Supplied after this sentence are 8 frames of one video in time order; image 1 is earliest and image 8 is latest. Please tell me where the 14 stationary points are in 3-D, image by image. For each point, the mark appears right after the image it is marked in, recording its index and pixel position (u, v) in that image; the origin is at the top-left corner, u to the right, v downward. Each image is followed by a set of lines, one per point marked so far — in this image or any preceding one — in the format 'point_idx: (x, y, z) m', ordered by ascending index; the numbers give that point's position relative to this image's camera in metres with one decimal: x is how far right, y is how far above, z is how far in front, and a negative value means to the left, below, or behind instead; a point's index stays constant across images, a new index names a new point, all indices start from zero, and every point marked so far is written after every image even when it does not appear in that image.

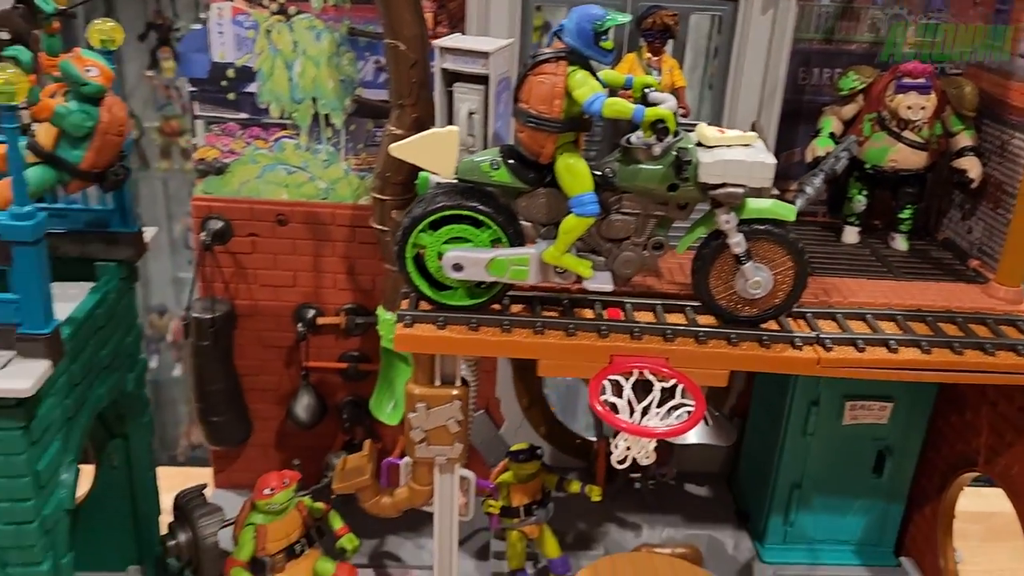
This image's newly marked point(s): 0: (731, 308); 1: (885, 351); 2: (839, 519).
0: (+0.5, 0.0, +2.1) m
1: (+0.9, -0.1, +2.1) m
2: (+1.1, -0.8, +2.8) m
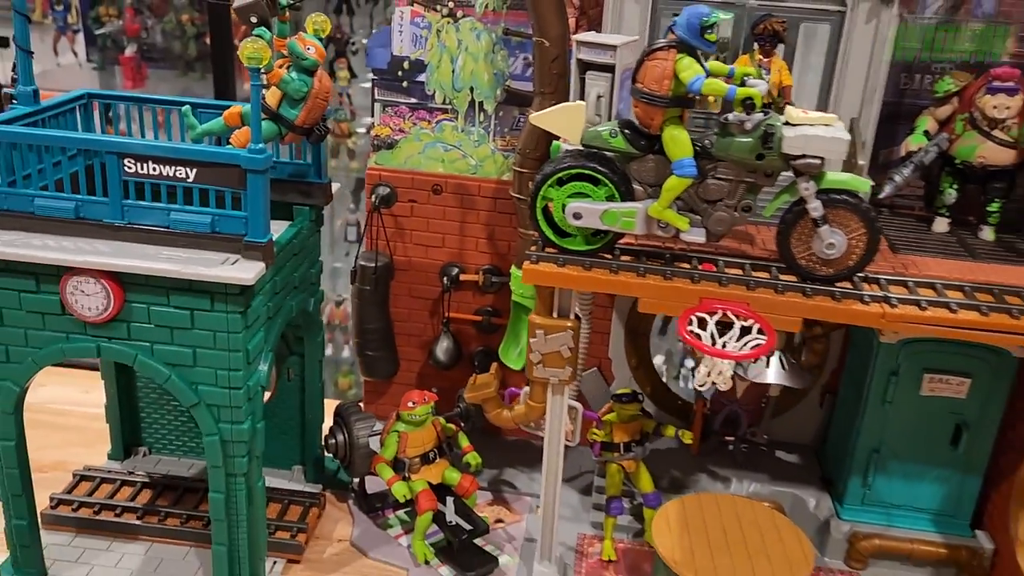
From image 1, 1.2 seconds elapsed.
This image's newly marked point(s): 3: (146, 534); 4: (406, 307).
0: (+0.9, +0.1, +2.4) m
1: (+1.2, -0.1, +2.4) m
2: (+1.5, -0.7, +3.1) m
3: (-1.3, -0.9, +3.0) m
4: (-0.4, -0.1, +3.6) m
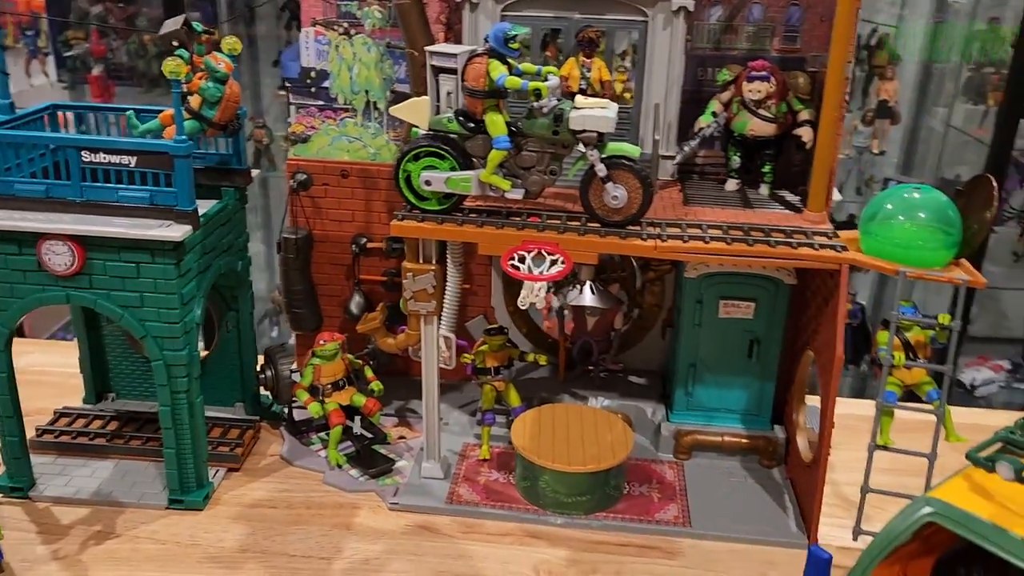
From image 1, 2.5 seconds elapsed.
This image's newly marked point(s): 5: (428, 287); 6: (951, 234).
0: (+0.4, +0.3, +3.2) m
1: (+0.7, +0.2, +3.2) m
2: (+1.0, -0.5, +3.9) m
3: (-1.8, -0.7, +3.8) m
4: (-1.0, +0.1, +4.4) m
5: (-0.3, 0.0, +3.4) m
6: (+1.6, +0.2, +3.1) m
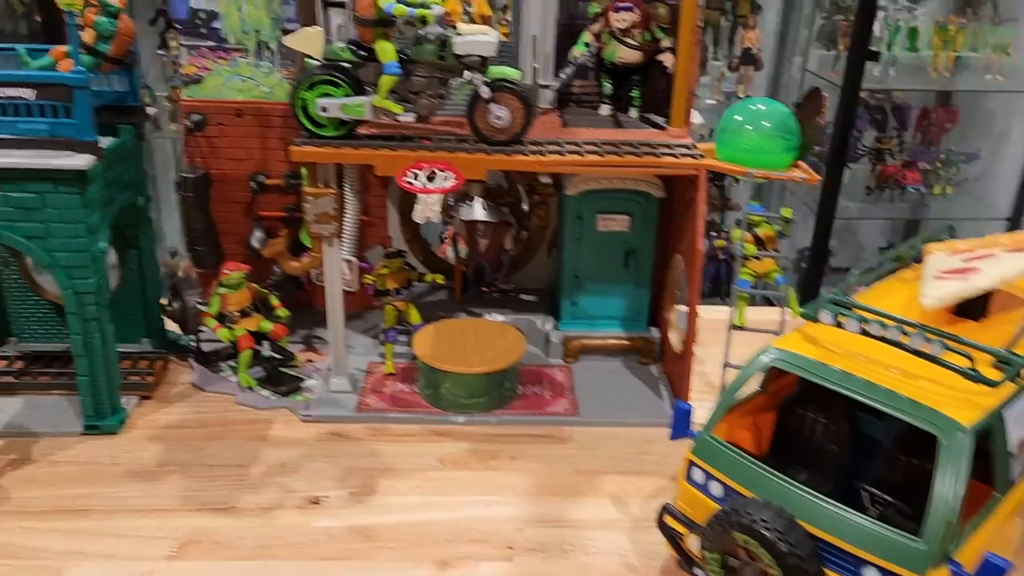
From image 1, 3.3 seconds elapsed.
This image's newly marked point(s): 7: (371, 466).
0: (-0.1, +0.6, +3.5) m
1: (+0.3, +0.5, +3.5) m
2: (+0.5, -0.1, +4.3) m
3: (-2.2, -0.5, +3.8) m
4: (-1.5, +0.4, +4.5) m
5: (-0.8, +0.3, +3.6) m
6: (+1.2, +0.6, +3.5) m
7: (-0.6, -0.7, +3.5) m
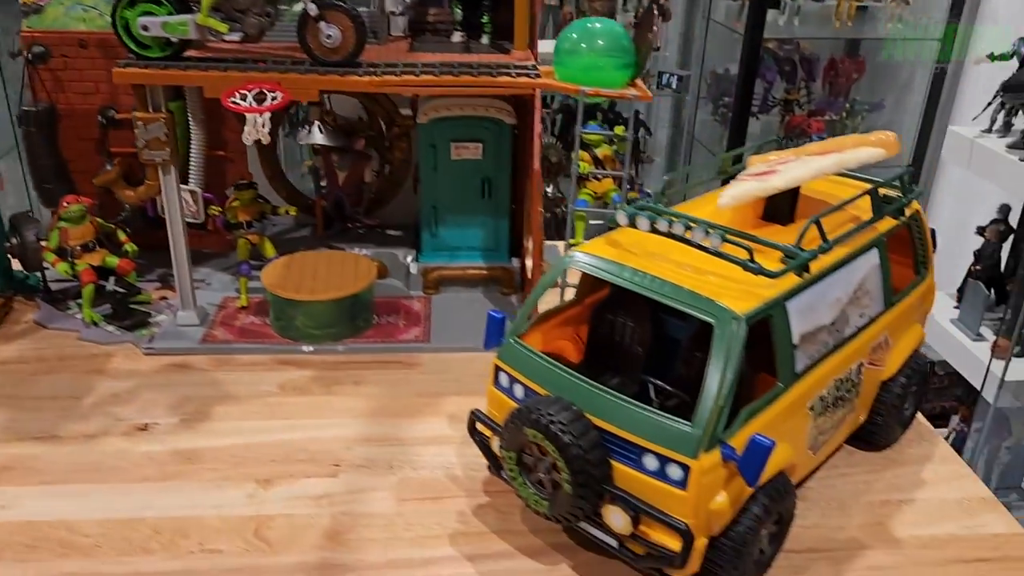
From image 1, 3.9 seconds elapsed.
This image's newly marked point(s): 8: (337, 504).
0: (-0.8, +1.0, +3.5) m
1: (-0.4, +0.9, +3.5) m
2: (-0.2, +0.3, +4.3) m
3: (-2.9, -0.2, +3.7) m
4: (-2.3, +0.7, +4.4) m
5: (-1.5, +0.6, +3.5) m
6: (+0.5, +1.0, +3.5) m
7: (-1.2, -0.4, +3.5) m
8: (-0.6, -0.7, +2.9) m
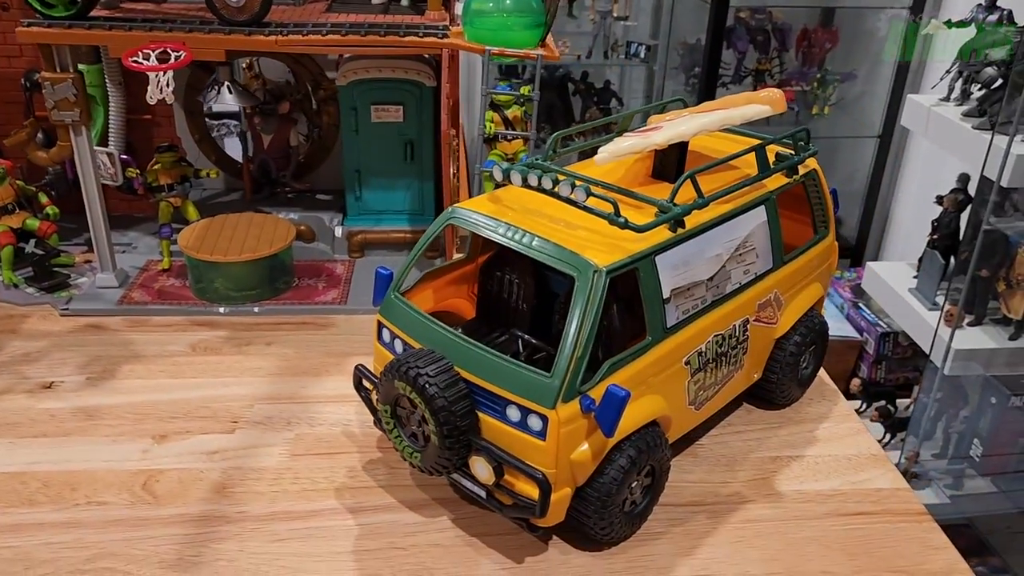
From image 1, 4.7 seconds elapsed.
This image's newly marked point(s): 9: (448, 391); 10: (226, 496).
0: (-1.2, +1.1, +3.5) m
1: (-0.8, +1.0, +3.5) m
2: (-0.6, +0.5, +4.3) m
3: (-3.3, 0.0, +3.7) m
4: (-2.6, +0.9, +4.4) m
5: (-1.9, +0.8, +3.5) m
6: (+0.1, +1.1, +3.5) m
7: (-1.6, -0.3, +3.5) m
8: (-1.0, -0.6, +2.9) m
9: (-0.2, -0.3, +2.4) m
10: (-0.9, -0.7, +2.7) m
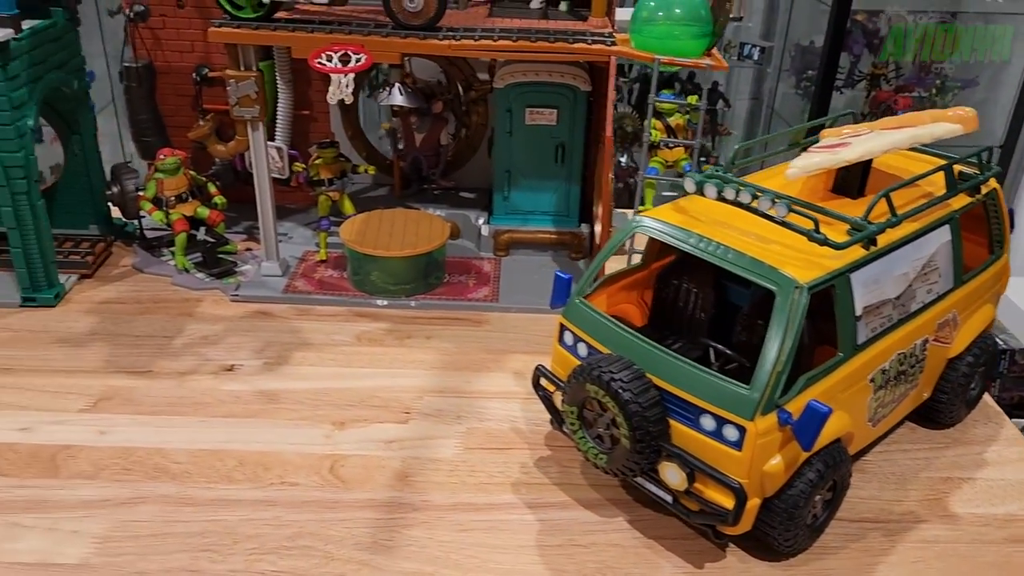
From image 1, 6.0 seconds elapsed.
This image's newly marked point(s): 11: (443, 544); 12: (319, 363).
0: (-0.5, +1.1, +3.6) m
1: (-0.1, +1.0, +3.6) m
2: (+0.1, +0.5, +4.4) m
3: (-2.6, +0.1, +4.0) m
4: (-1.9, +1.0, +4.6) m
5: (-1.1, +0.9, +3.7) m
6: (+0.8, +1.1, +3.5) m
7: (-1.0, -0.2, +3.7) m
8: (-0.4, -0.6, +3.0) m
9: (+0.4, -0.3, +2.5) m
10: (-0.3, -0.7, +2.9) m
11: (-0.2, -0.8, +2.6) m
12: (-0.8, -0.3, +3.5) m
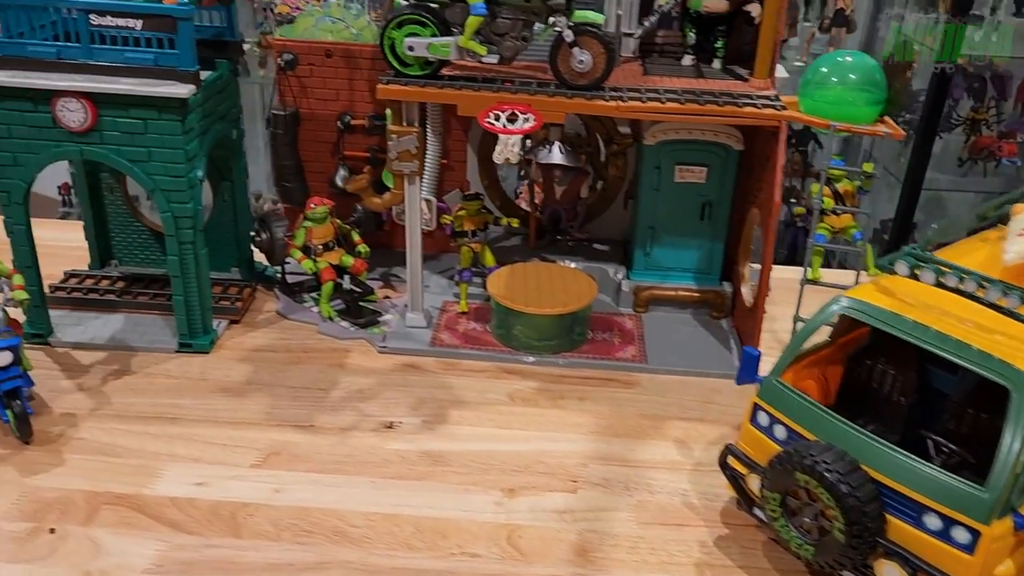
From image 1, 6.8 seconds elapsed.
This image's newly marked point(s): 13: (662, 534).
0: (+0.3, +0.9, +3.6) m
1: (+0.6, +0.8, +3.6) m
2: (+0.9, +0.2, +4.3) m
3: (-1.9, -0.1, +4.1) m
4: (-1.1, +0.8, +4.7) m
5: (-0.4, +0.6, +3.7) m
6: (+1.5, +0.8, +3.5) m
7: (-0.3, -0.5, +3.6) m
8: (+0.2, -0.8, +3.0) m
9: (+1.0, -0.6, +2.4) m
10: (+0.3, -0.9, +2.8) m
11: (+0.4, -1.0, +2.6) m
12: (-0.1, -0.6, +3.5) m
13: (+0.5, -0.9, +2.9) m
